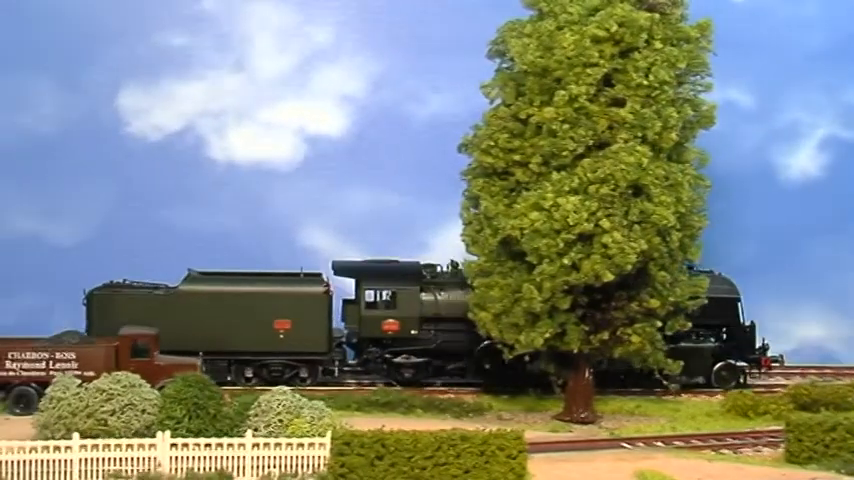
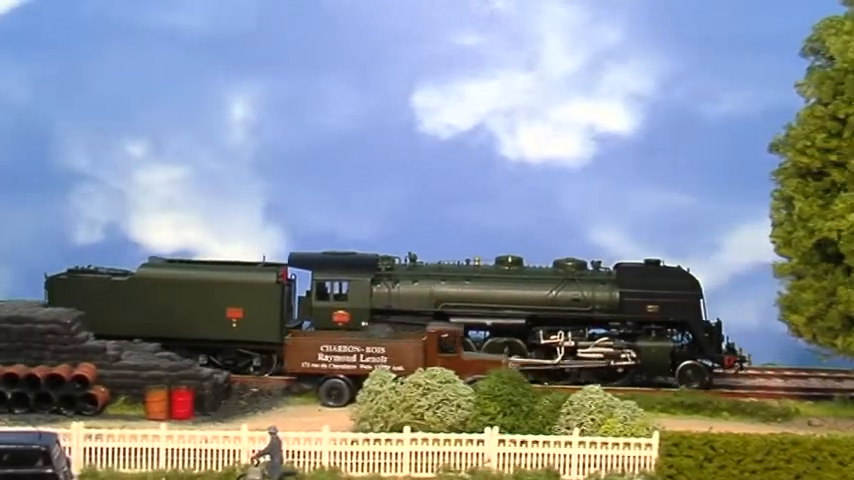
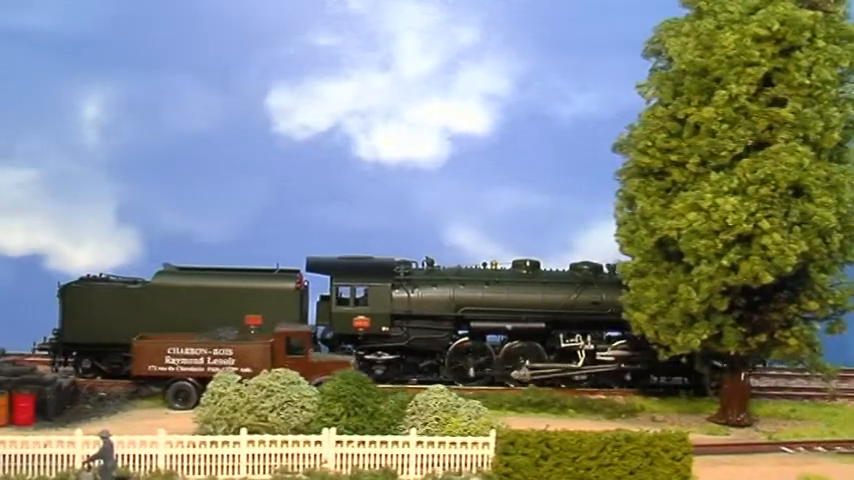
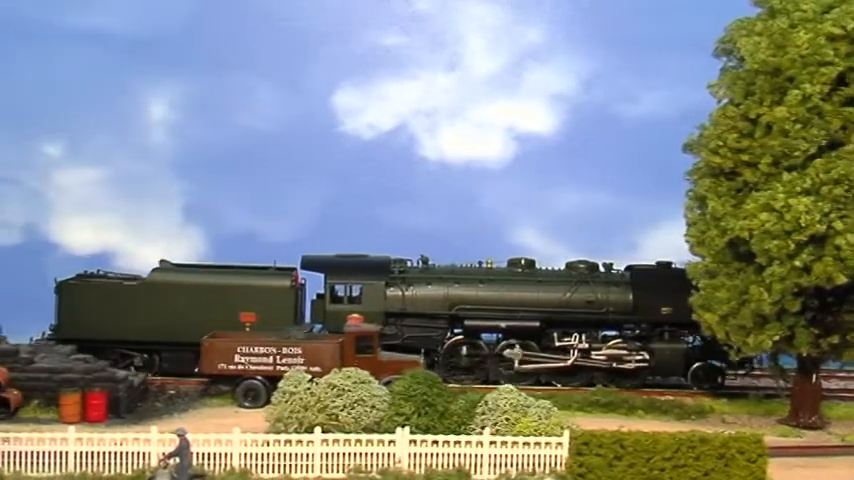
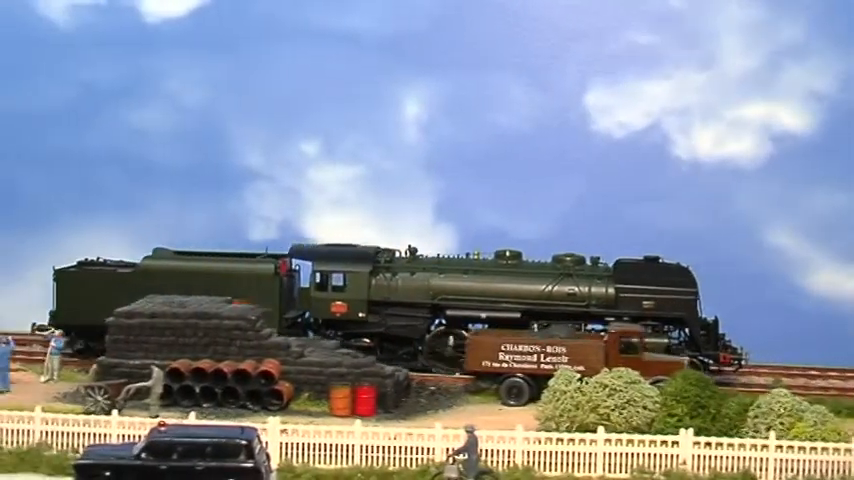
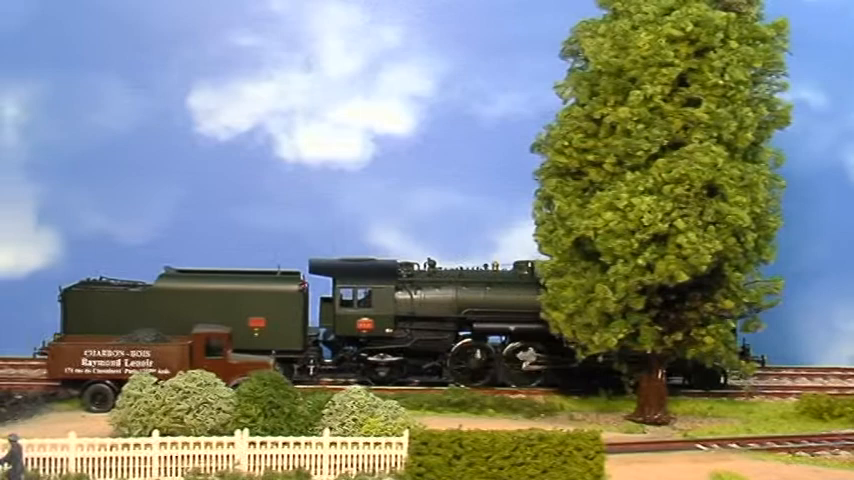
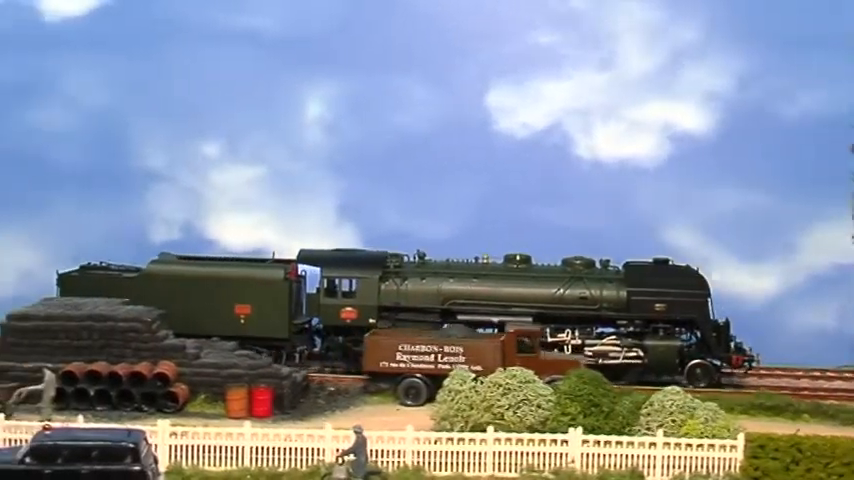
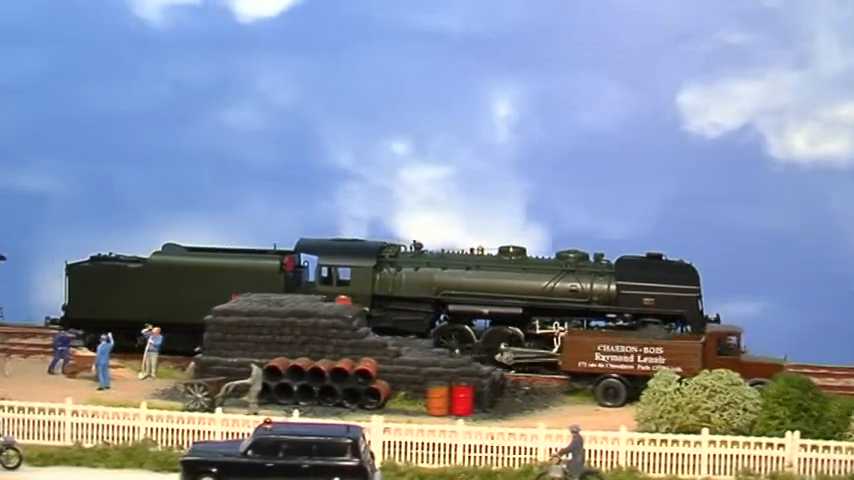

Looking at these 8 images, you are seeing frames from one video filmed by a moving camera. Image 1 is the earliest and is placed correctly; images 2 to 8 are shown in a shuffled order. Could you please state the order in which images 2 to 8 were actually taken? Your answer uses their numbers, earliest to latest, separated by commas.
6, 3, 4, 2, 7, 5, 8
